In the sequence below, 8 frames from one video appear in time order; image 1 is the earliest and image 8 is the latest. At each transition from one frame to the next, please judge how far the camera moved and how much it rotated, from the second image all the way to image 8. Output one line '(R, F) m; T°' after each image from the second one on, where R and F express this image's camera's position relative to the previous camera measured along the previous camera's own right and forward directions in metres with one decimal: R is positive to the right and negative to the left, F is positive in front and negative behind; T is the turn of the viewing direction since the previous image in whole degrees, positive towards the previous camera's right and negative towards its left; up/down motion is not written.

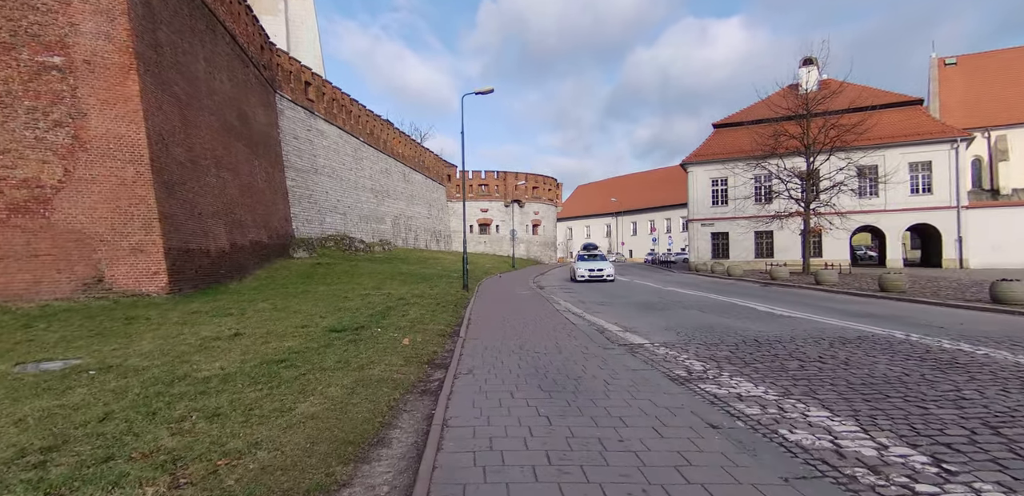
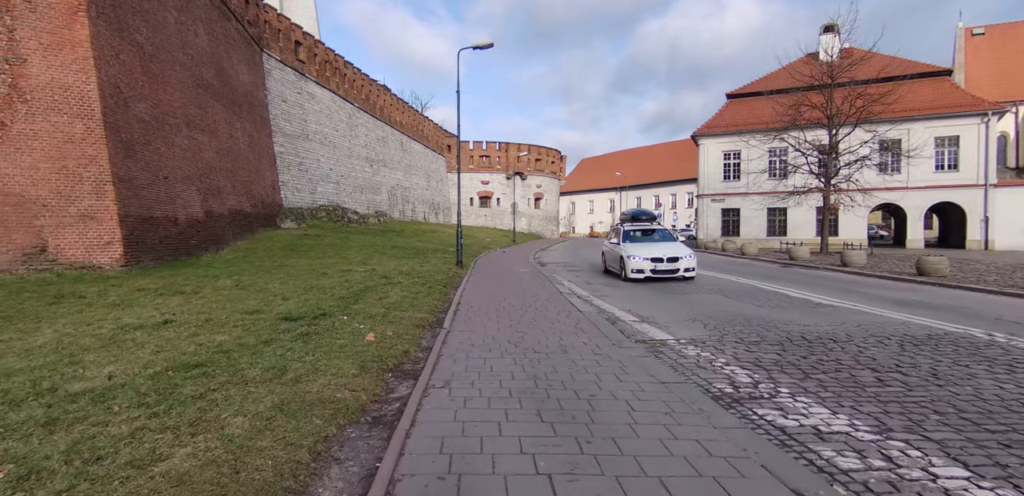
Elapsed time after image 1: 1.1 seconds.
(+0.1, +1.6) m; 0°
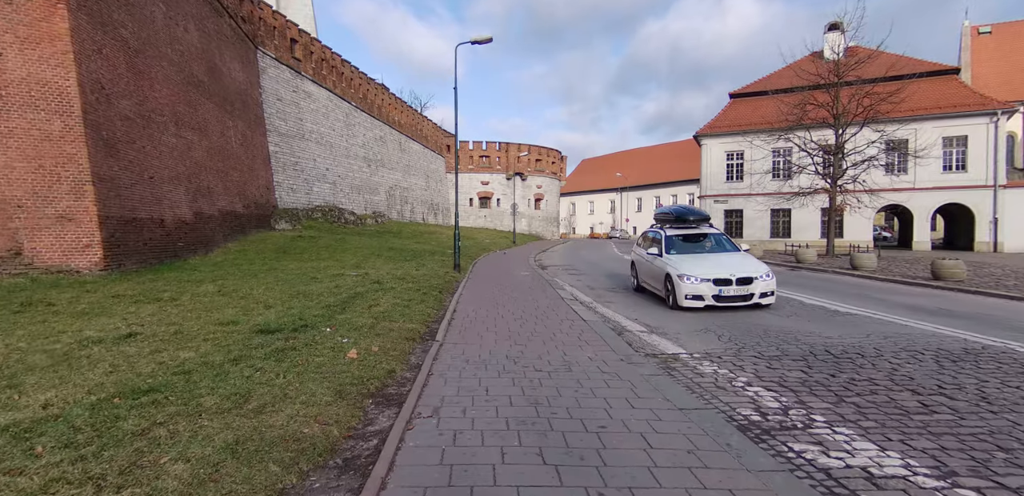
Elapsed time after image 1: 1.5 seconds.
(0.0, +0.6) m; 0°
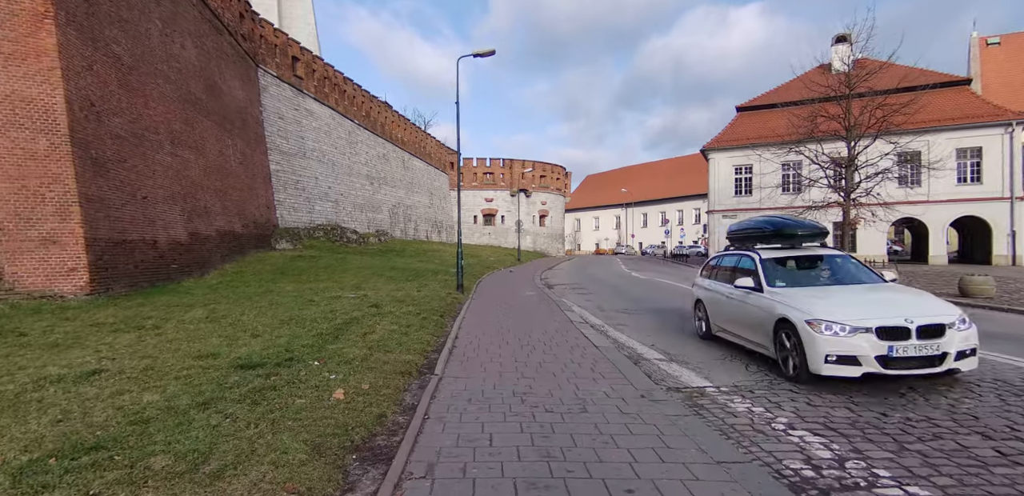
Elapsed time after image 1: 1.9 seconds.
(0.0, +0.6) m; -1°
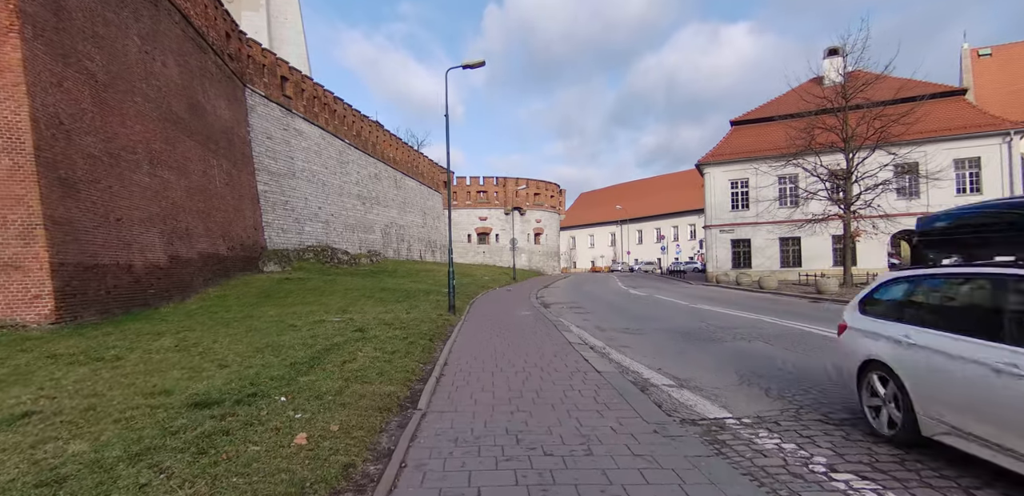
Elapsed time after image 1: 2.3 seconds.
(0.0, +0.6) m; +1°
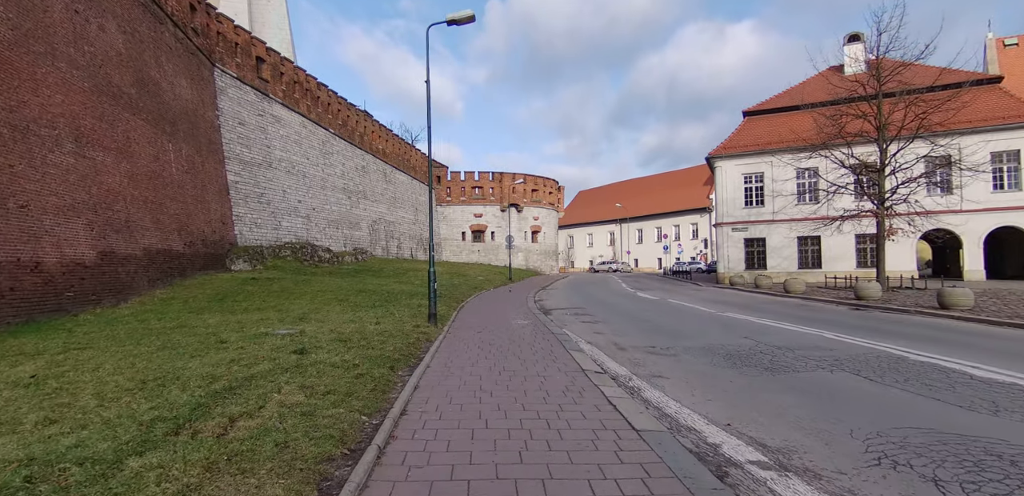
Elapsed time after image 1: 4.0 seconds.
(+0.1, +2.5) m; 0°
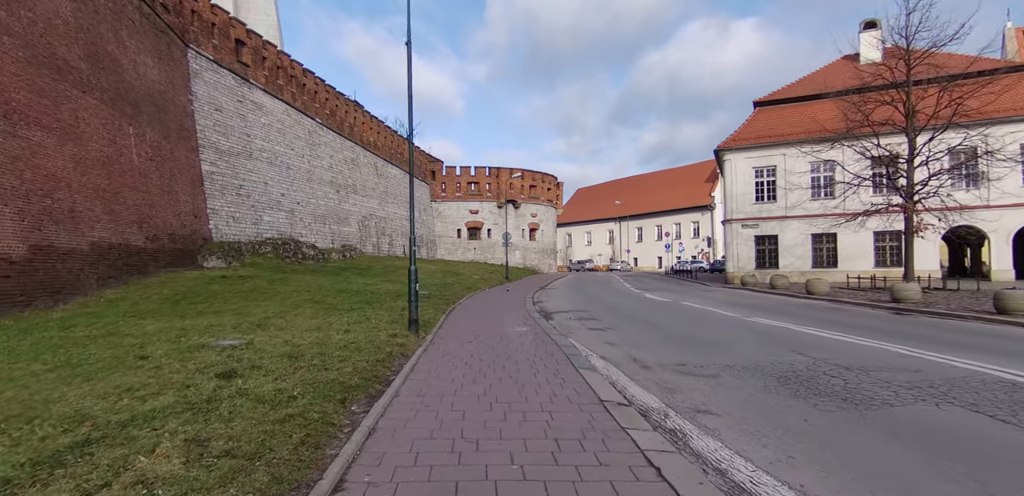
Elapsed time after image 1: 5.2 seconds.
(0.0, +1.7) m; 0°
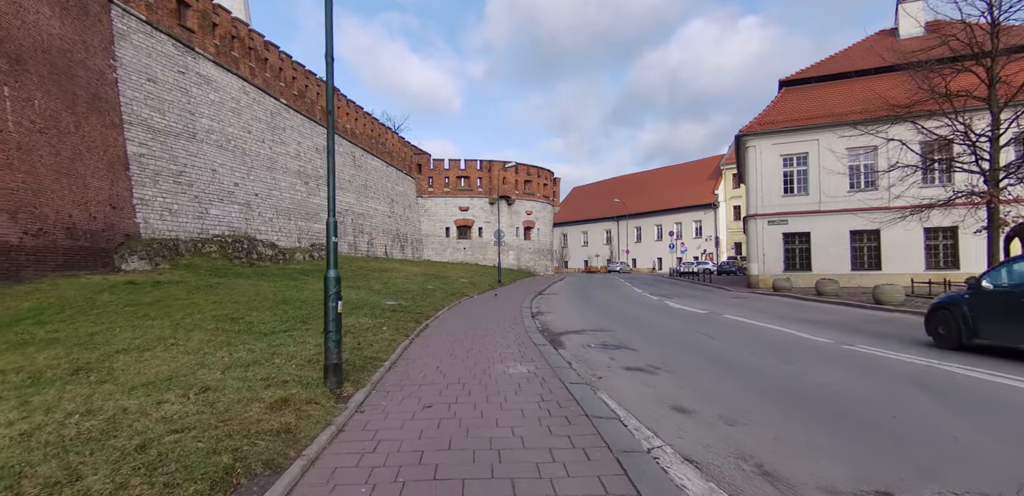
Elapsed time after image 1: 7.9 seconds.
(0.0, +3.9) m; +1°
